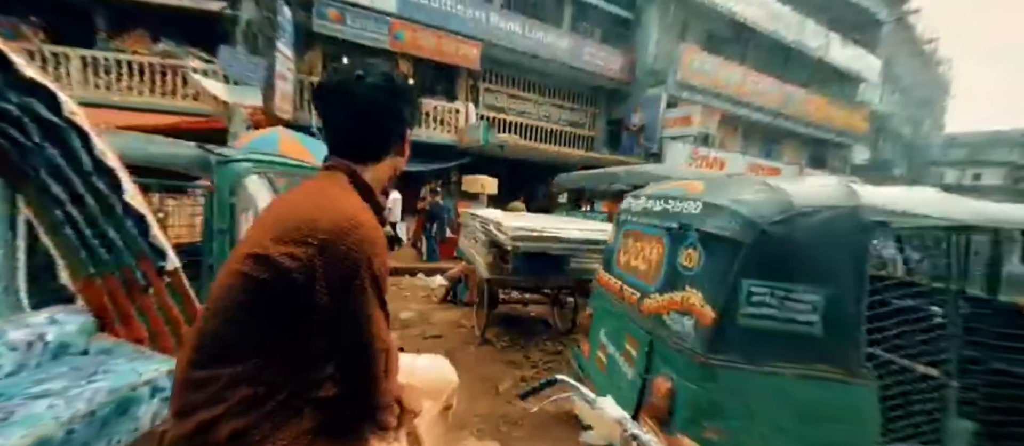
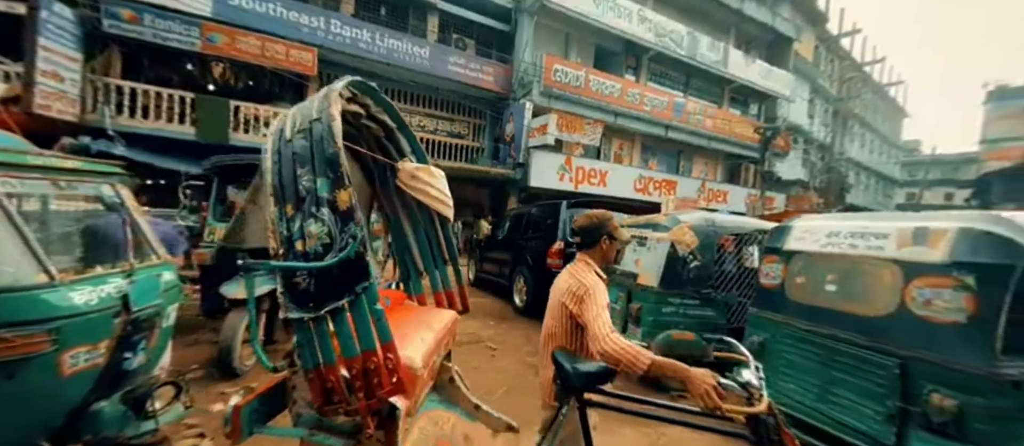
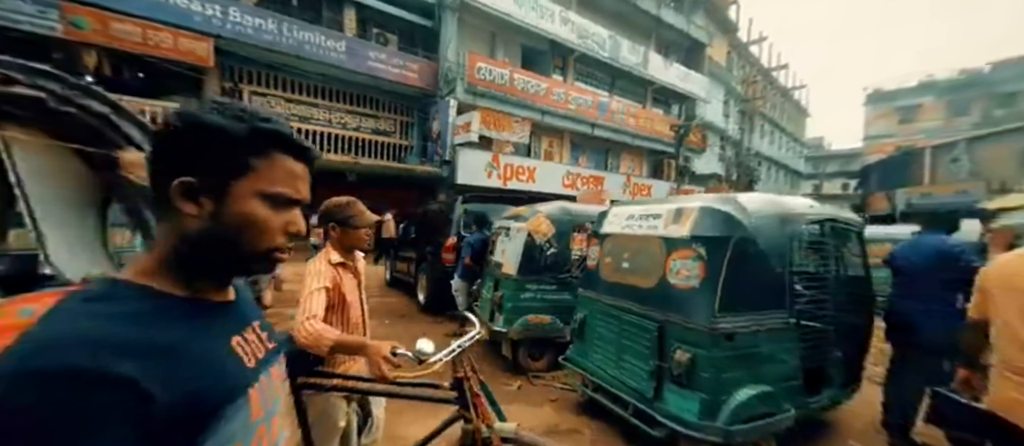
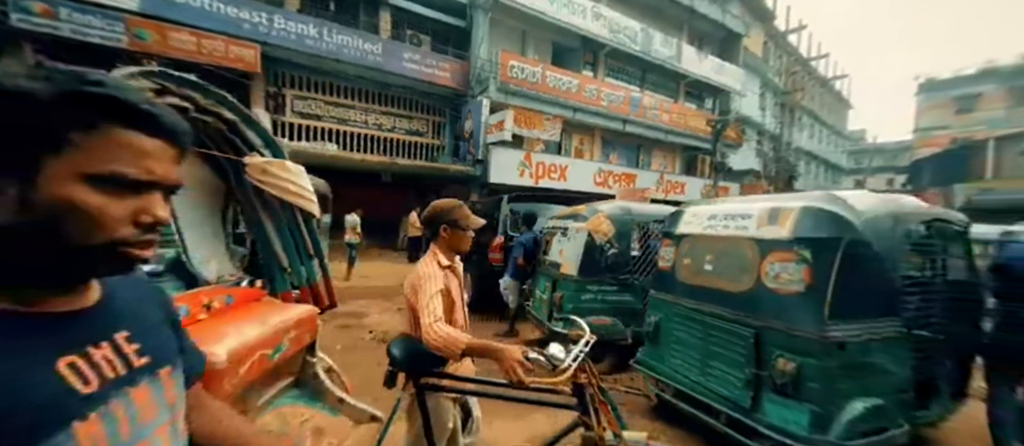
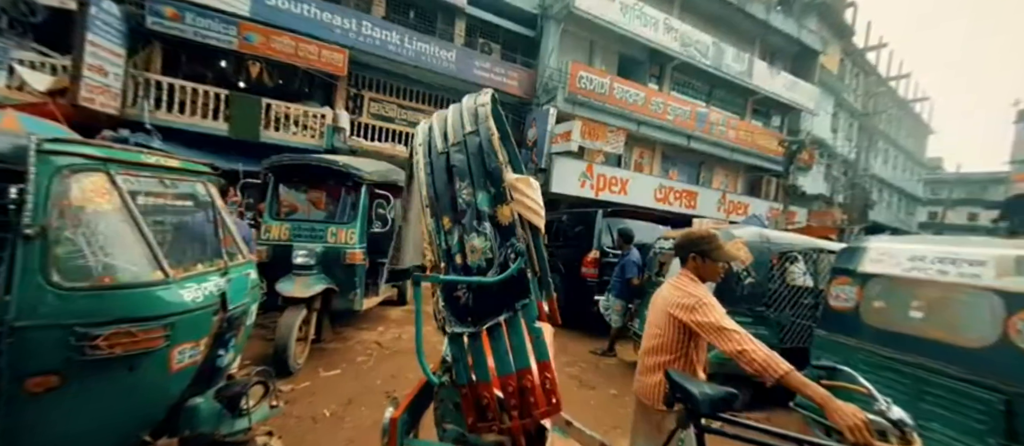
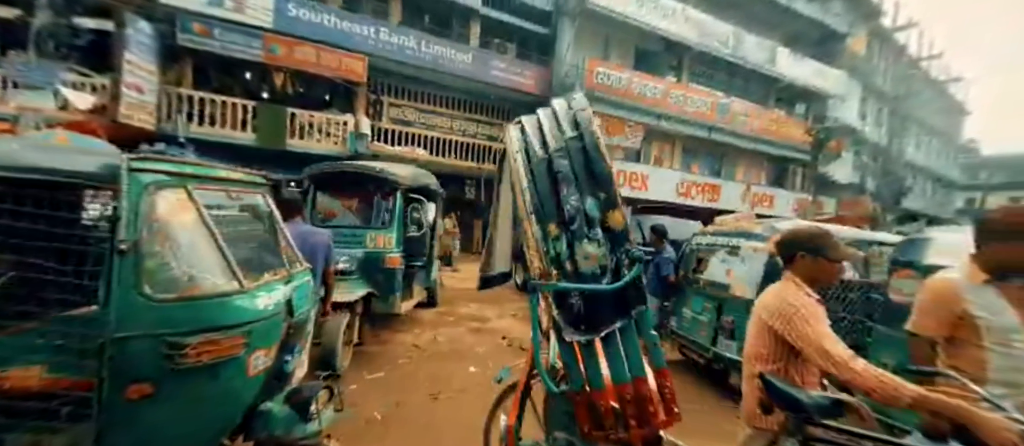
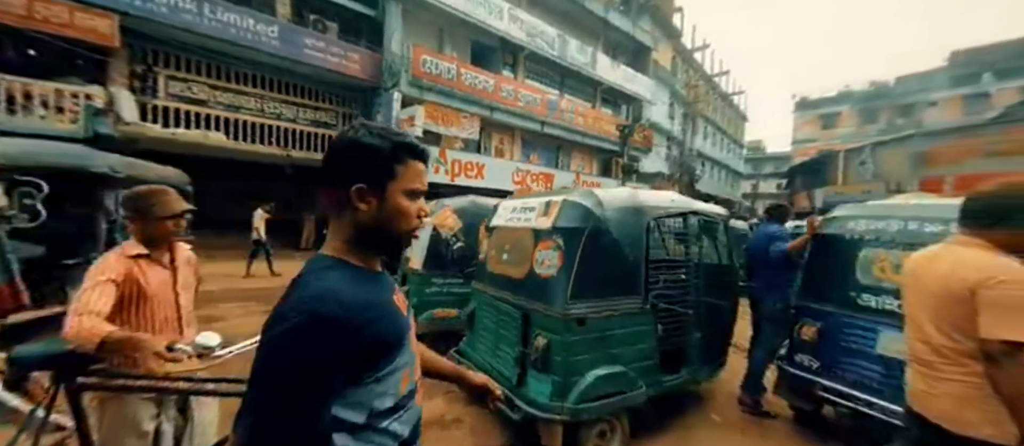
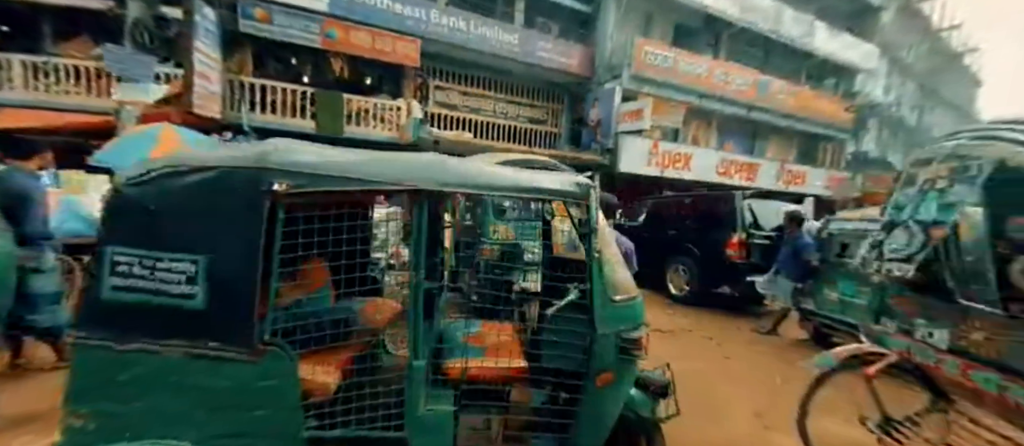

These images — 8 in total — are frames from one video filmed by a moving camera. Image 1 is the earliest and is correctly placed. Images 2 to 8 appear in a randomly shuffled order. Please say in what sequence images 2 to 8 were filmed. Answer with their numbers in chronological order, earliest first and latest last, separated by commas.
8, 6, 5, 2, 4, 3, 7
